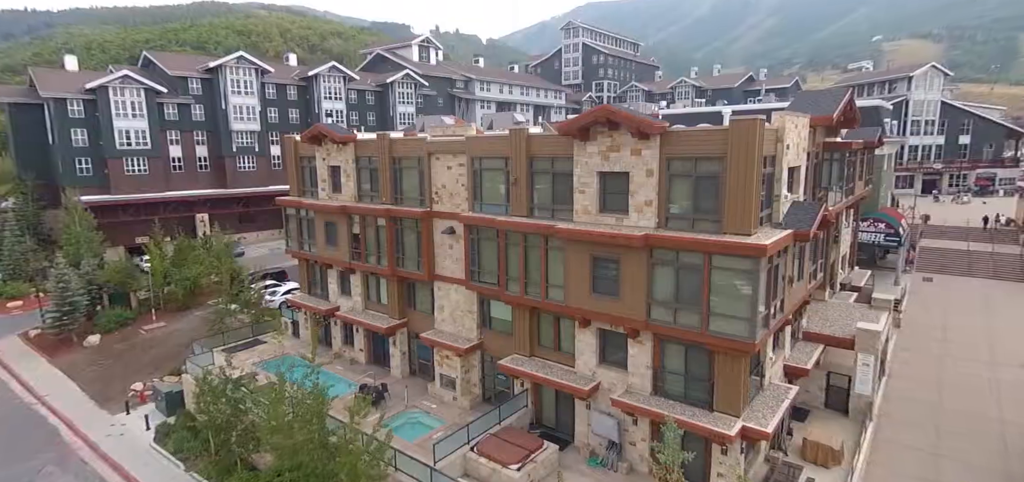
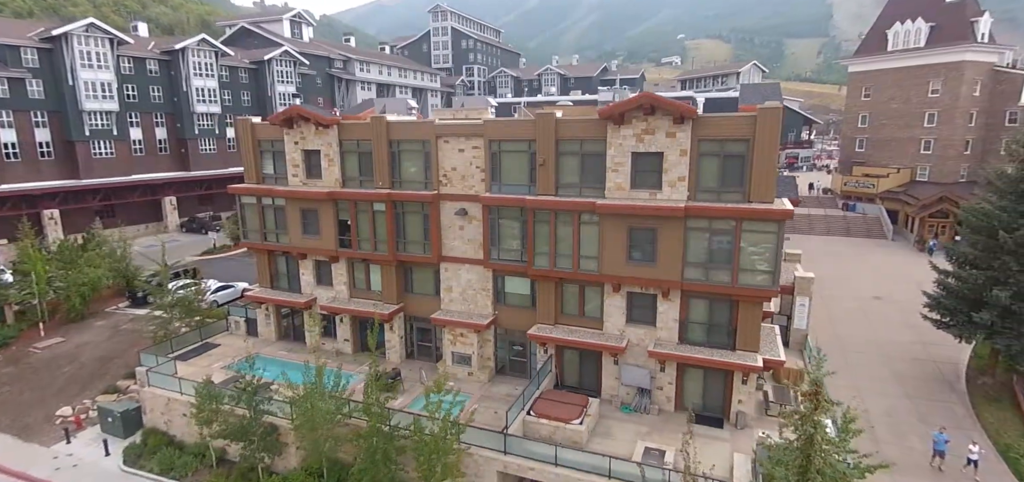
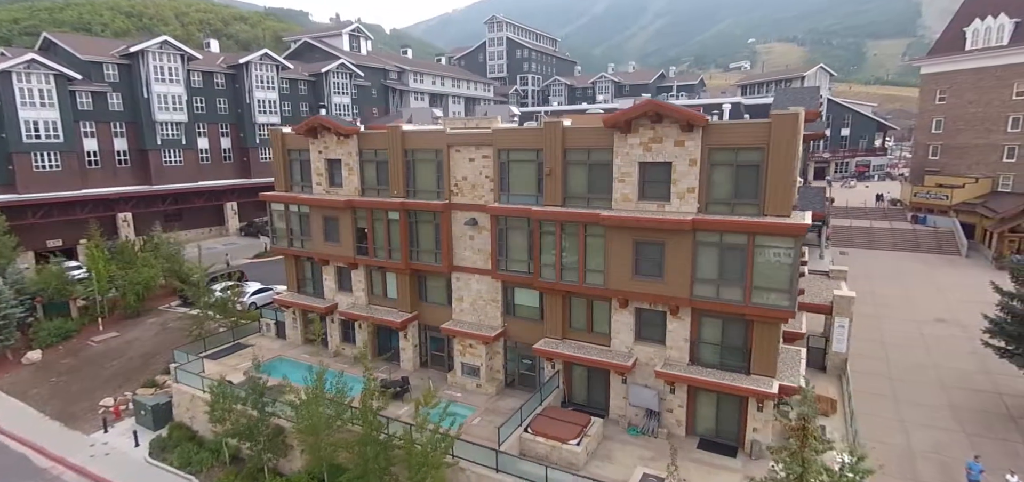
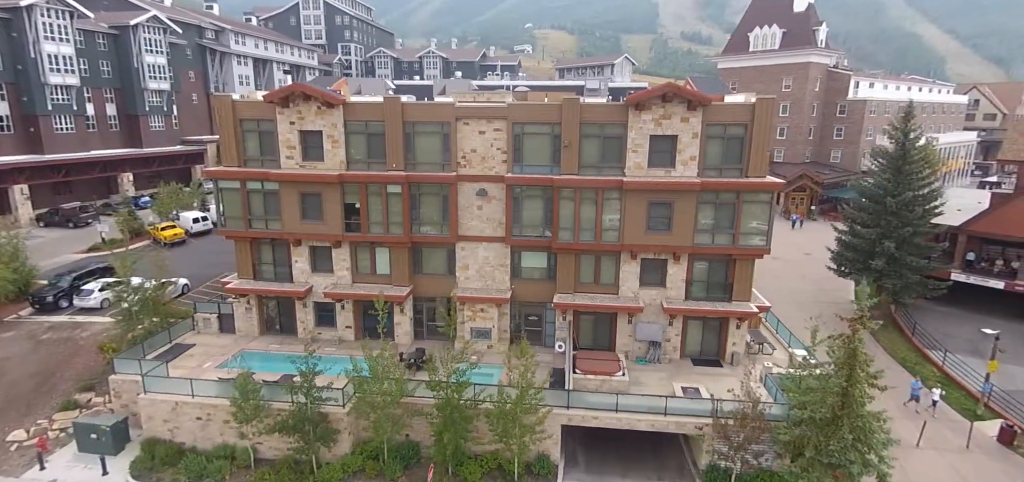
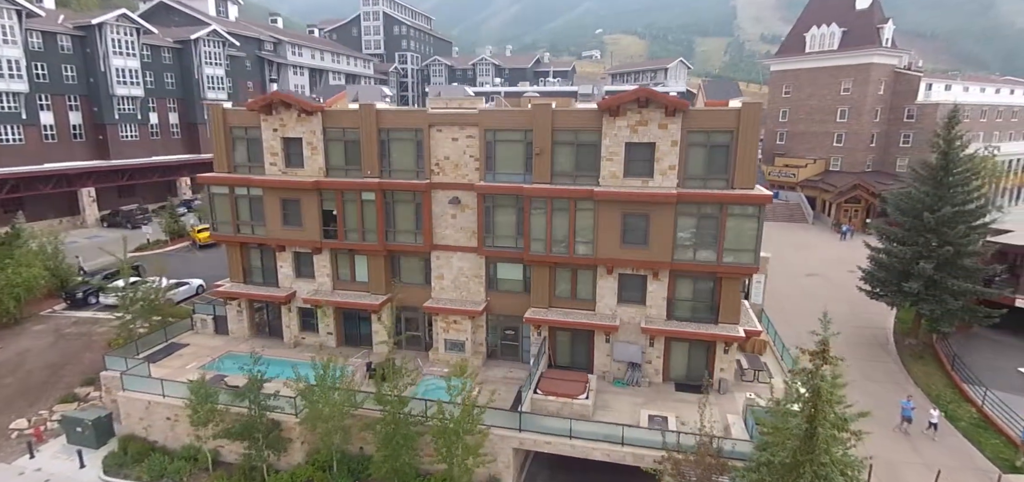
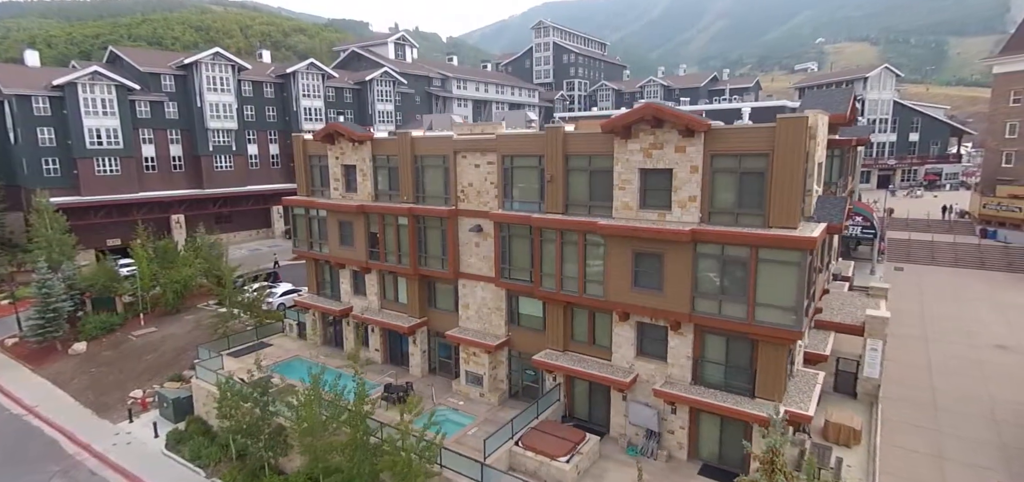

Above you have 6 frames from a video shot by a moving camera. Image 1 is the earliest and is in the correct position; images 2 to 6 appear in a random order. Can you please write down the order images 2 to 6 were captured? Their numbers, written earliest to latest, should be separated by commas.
6, 3, 2, 5, 4
